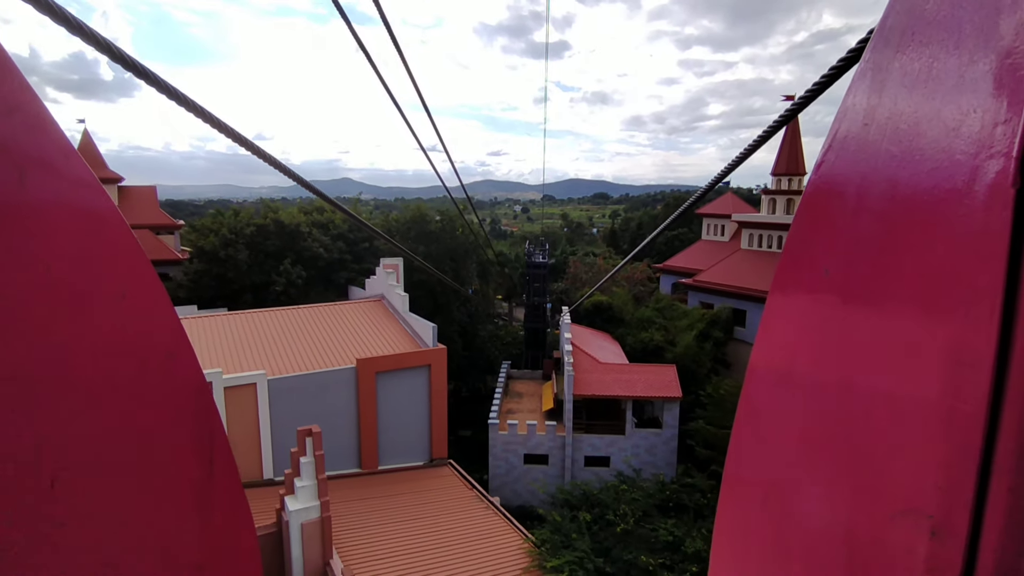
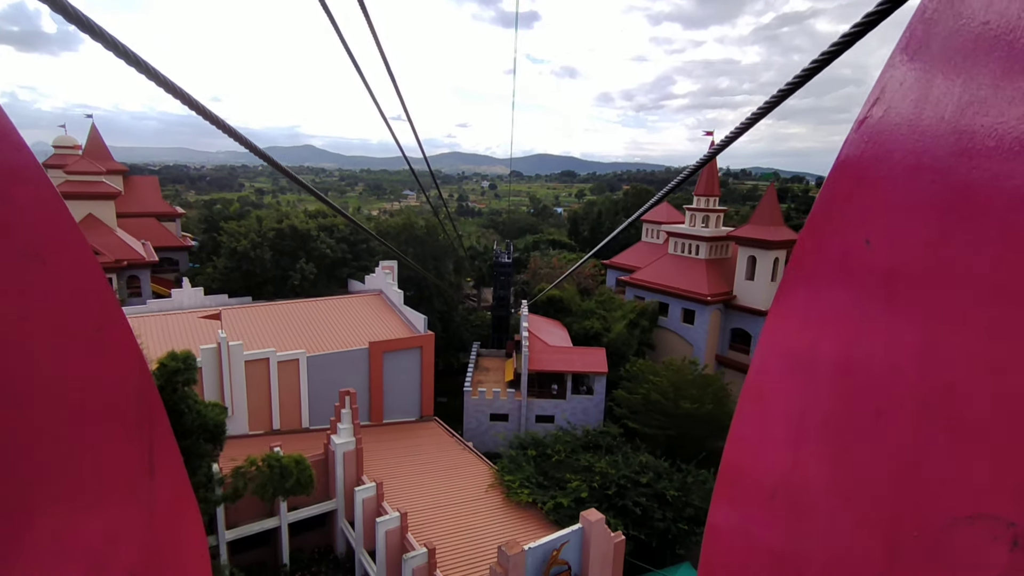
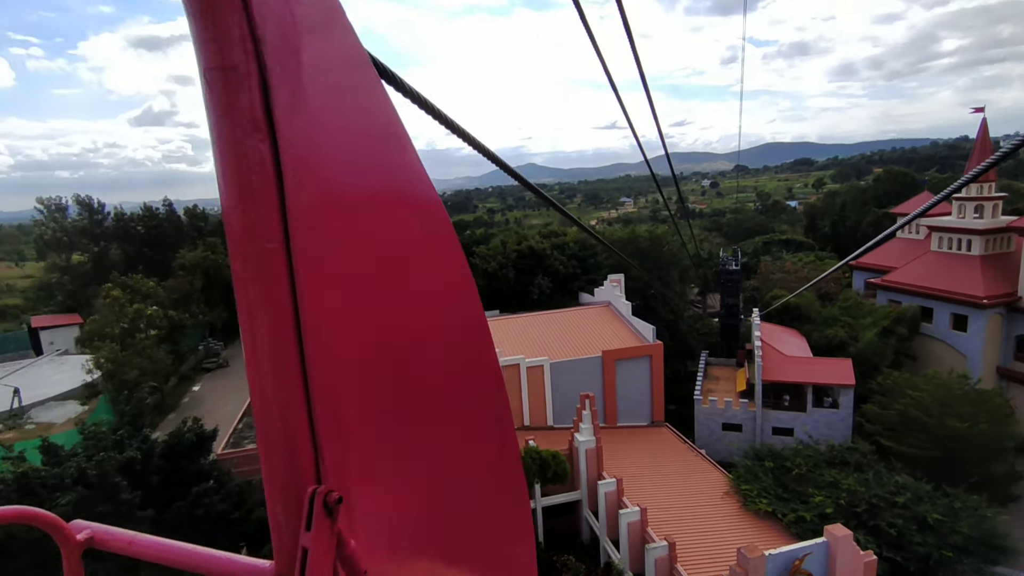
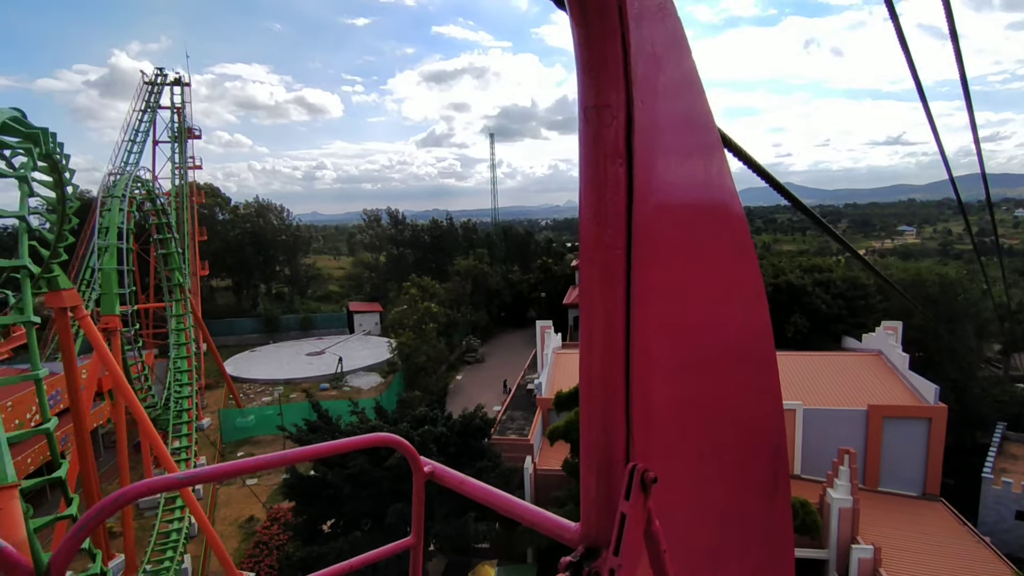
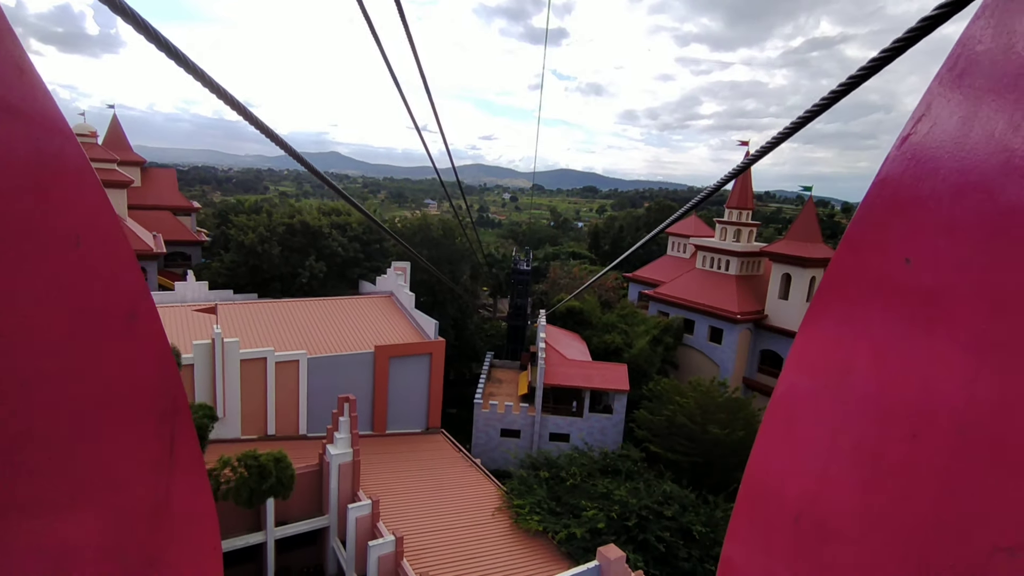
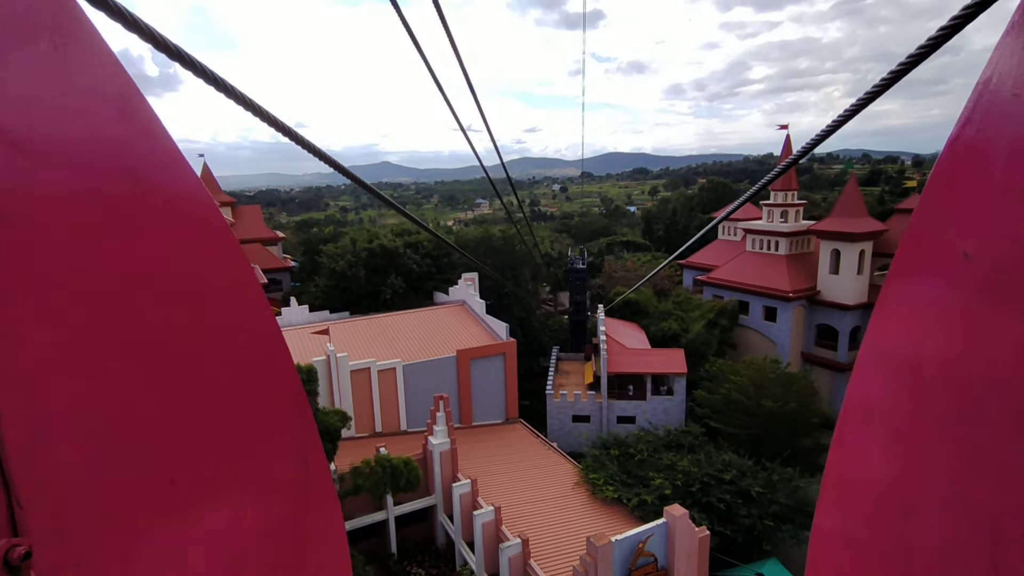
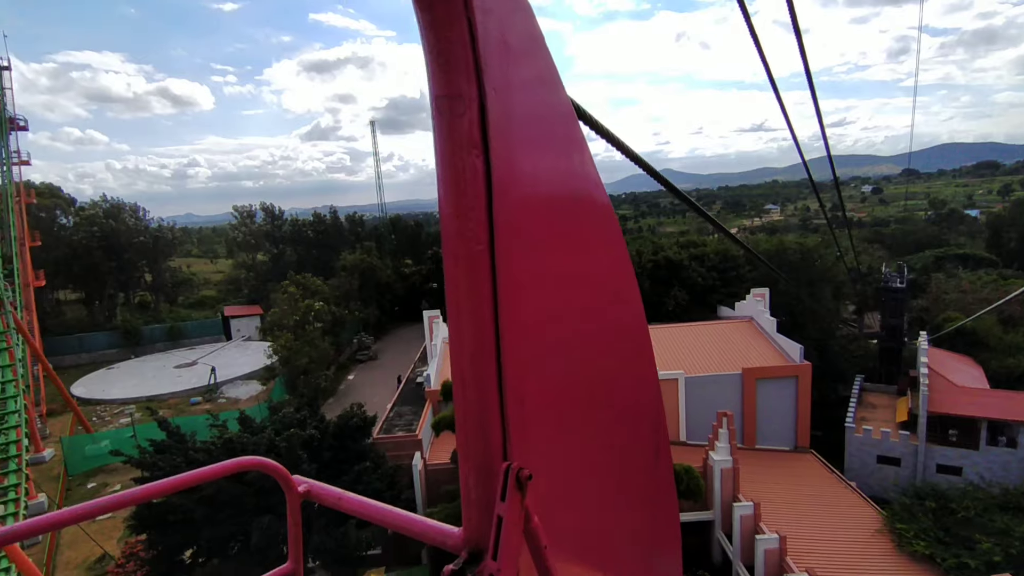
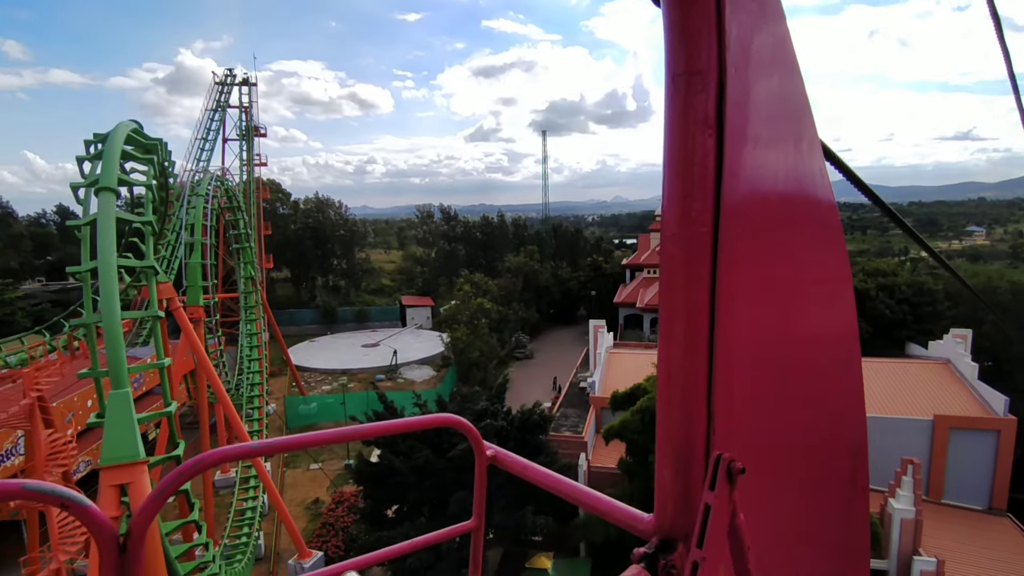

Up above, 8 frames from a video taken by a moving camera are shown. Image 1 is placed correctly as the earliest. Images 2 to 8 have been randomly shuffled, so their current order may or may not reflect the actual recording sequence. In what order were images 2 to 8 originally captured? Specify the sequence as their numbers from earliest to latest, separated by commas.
5, 2, 6, 3, 7, 4, 8
